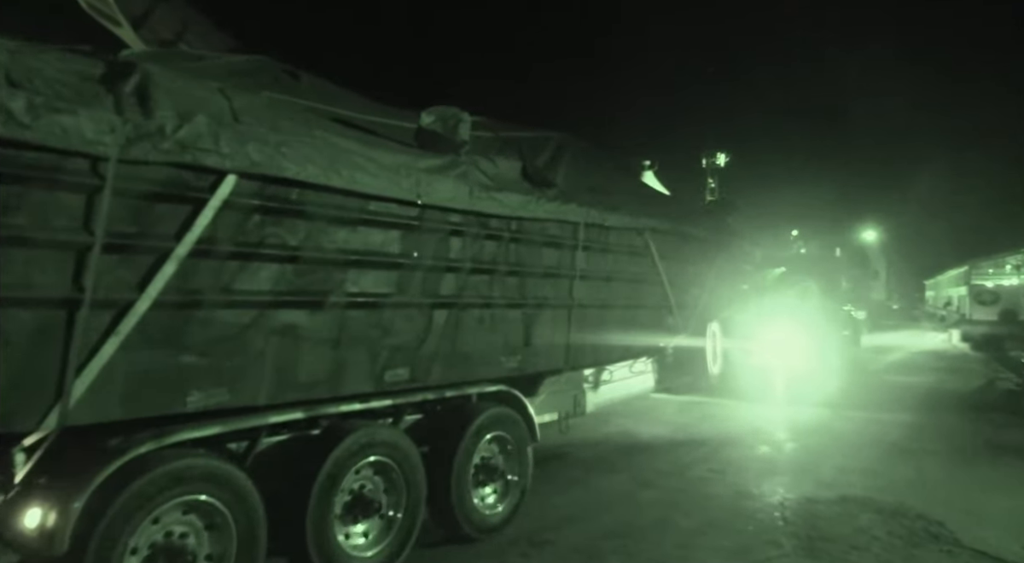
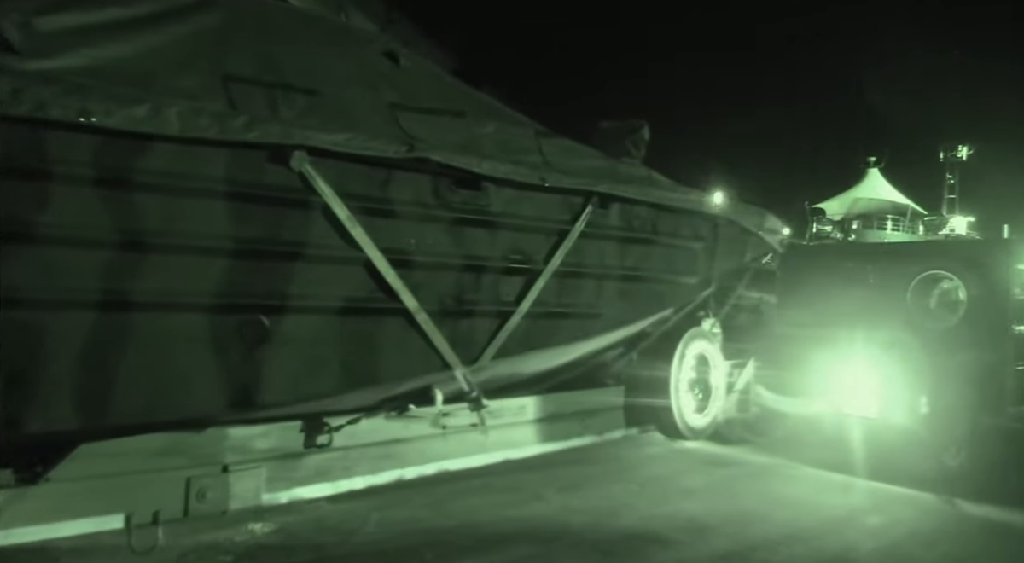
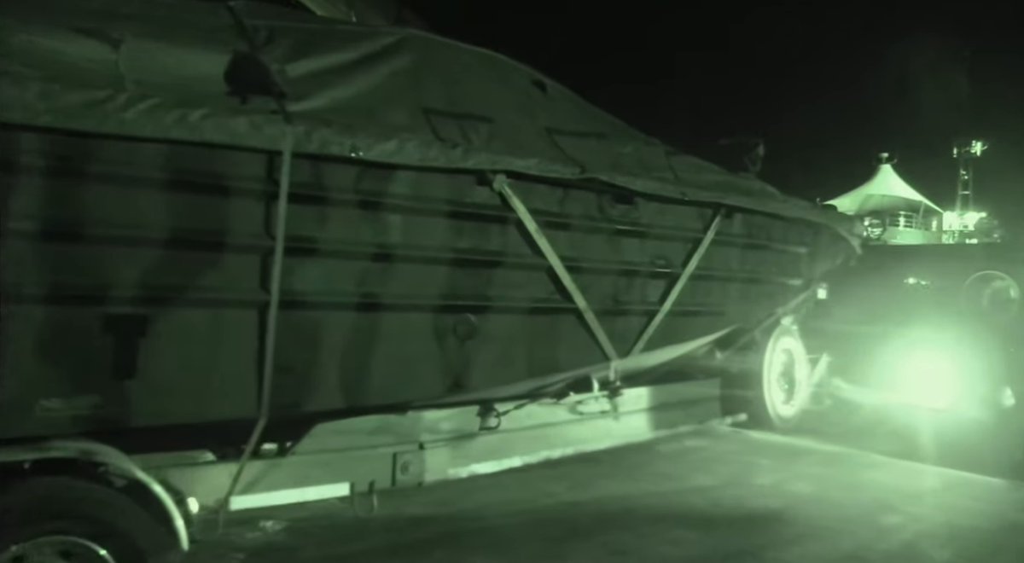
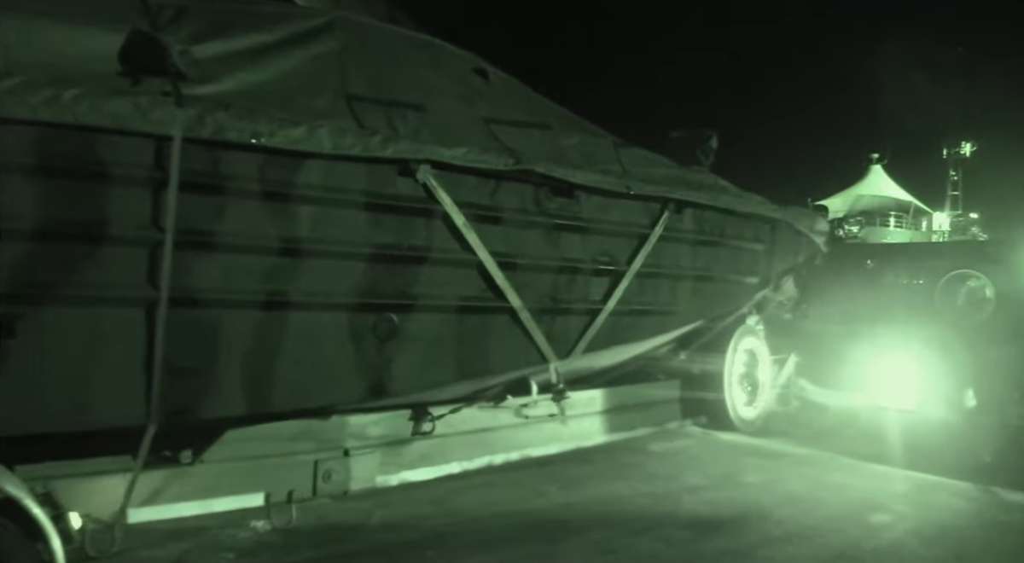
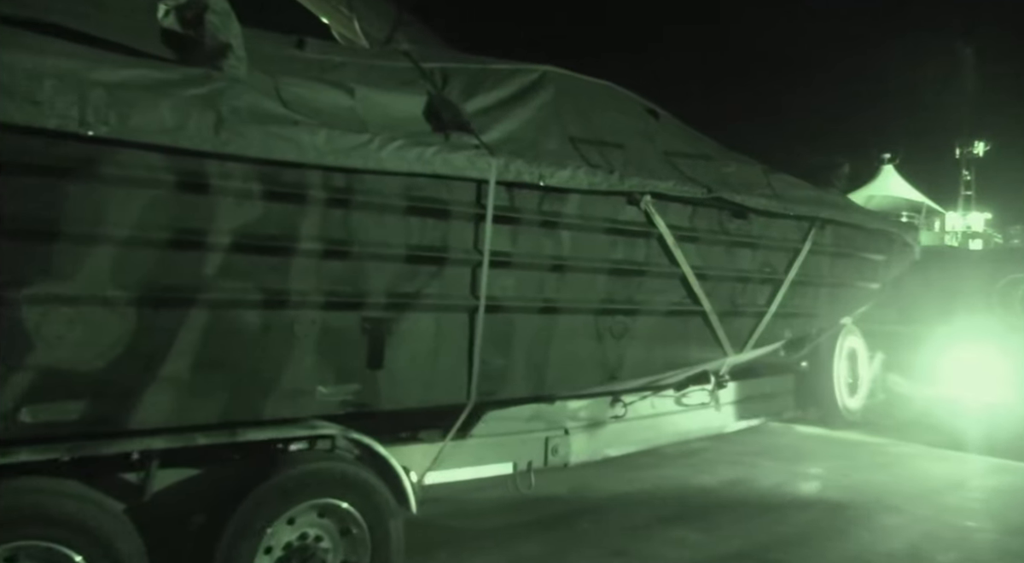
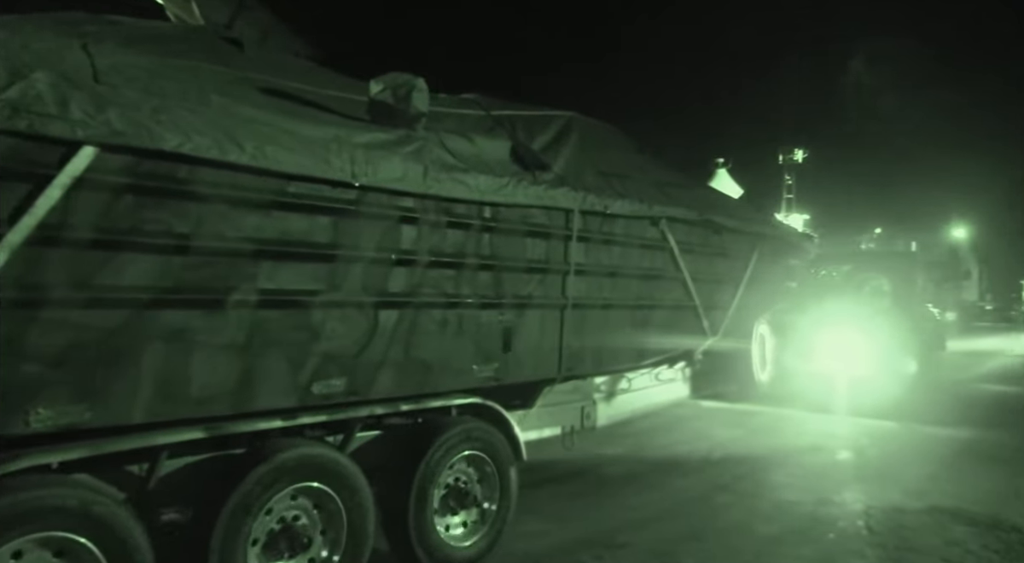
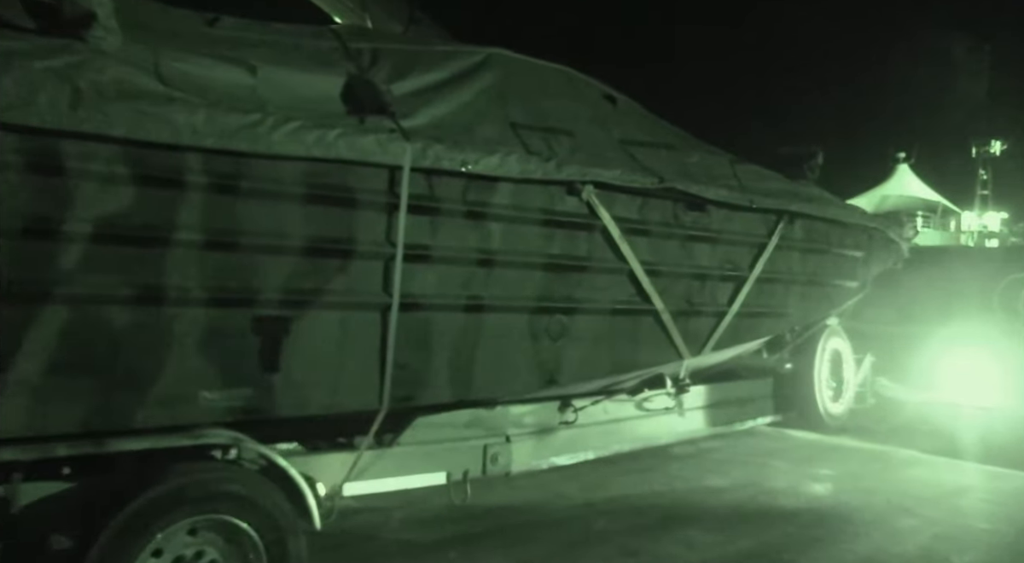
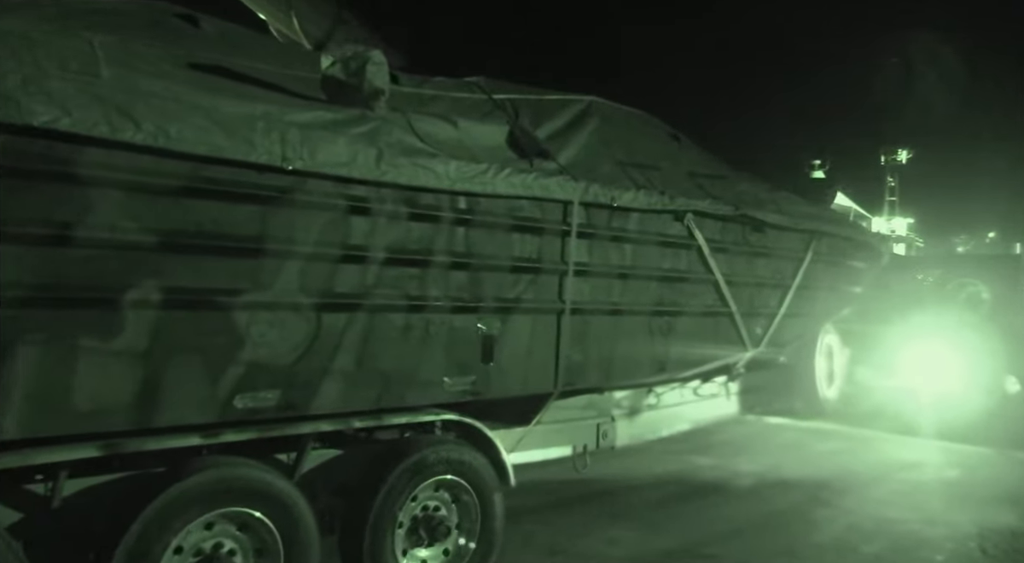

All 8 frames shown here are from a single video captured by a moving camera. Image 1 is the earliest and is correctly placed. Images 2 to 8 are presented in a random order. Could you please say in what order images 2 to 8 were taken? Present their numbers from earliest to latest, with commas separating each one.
6, 8, 5, 7, 3, 4, 2
